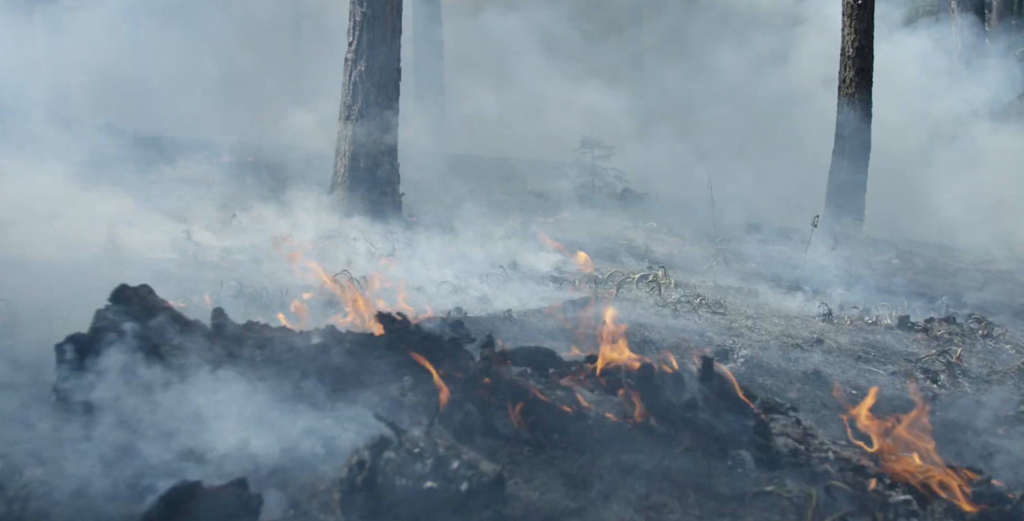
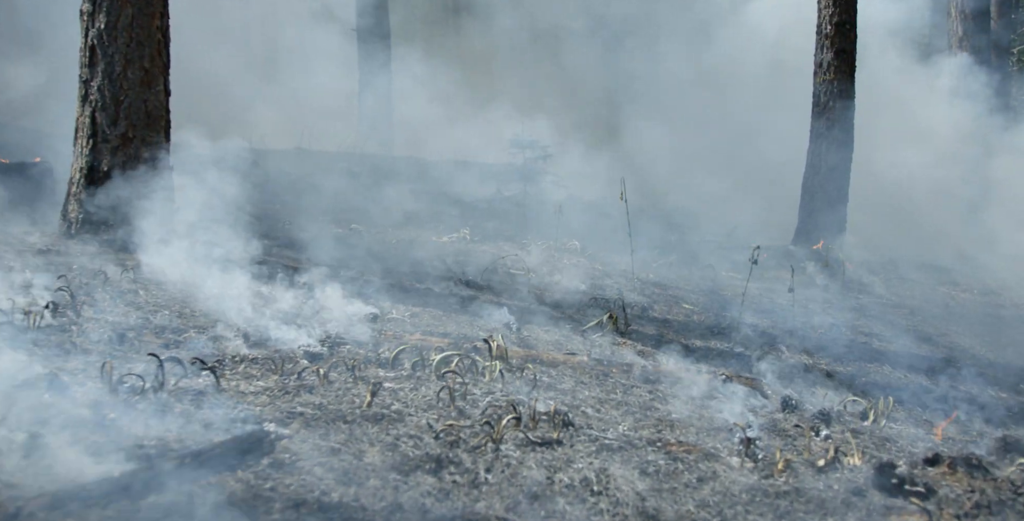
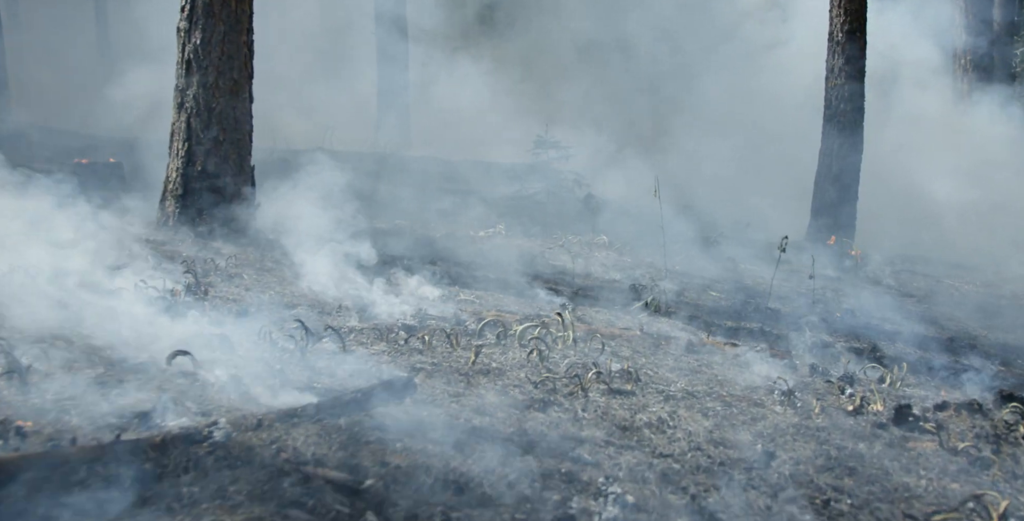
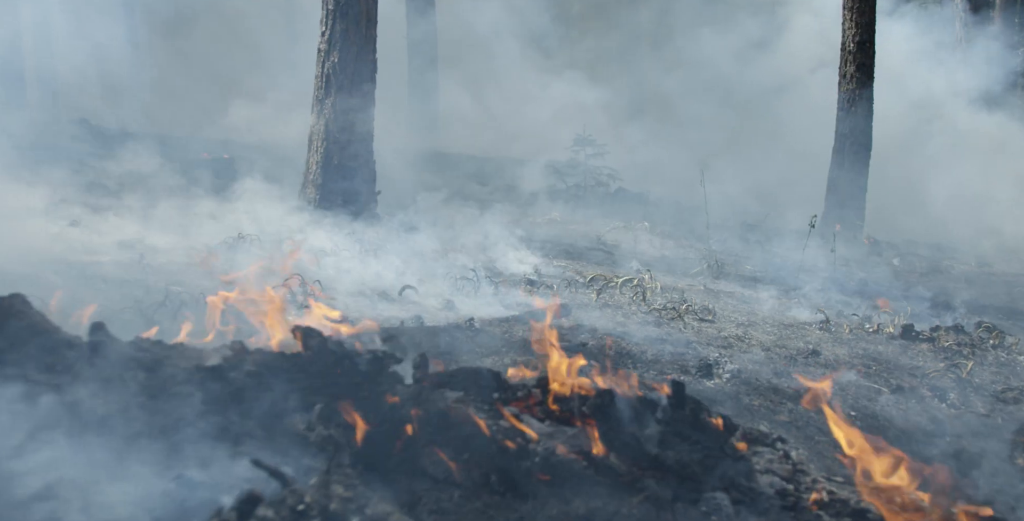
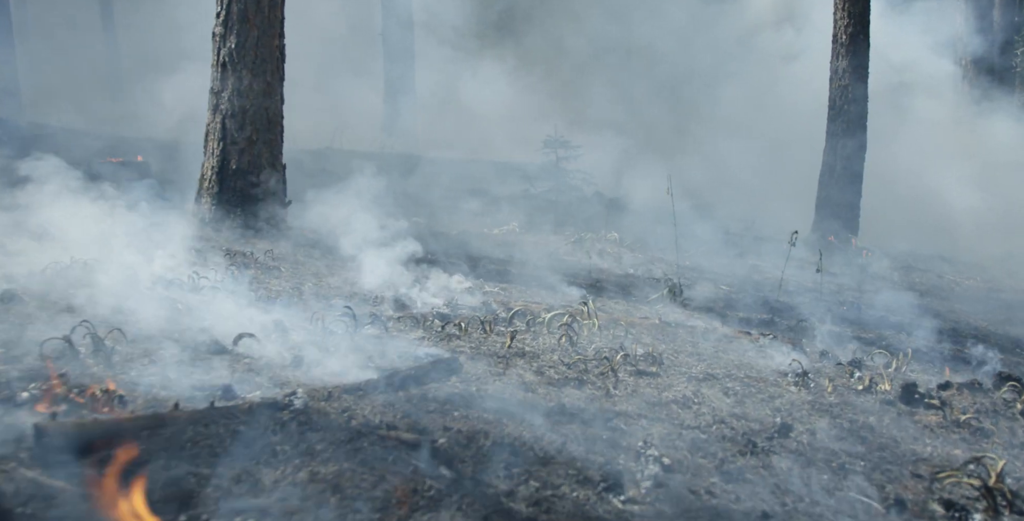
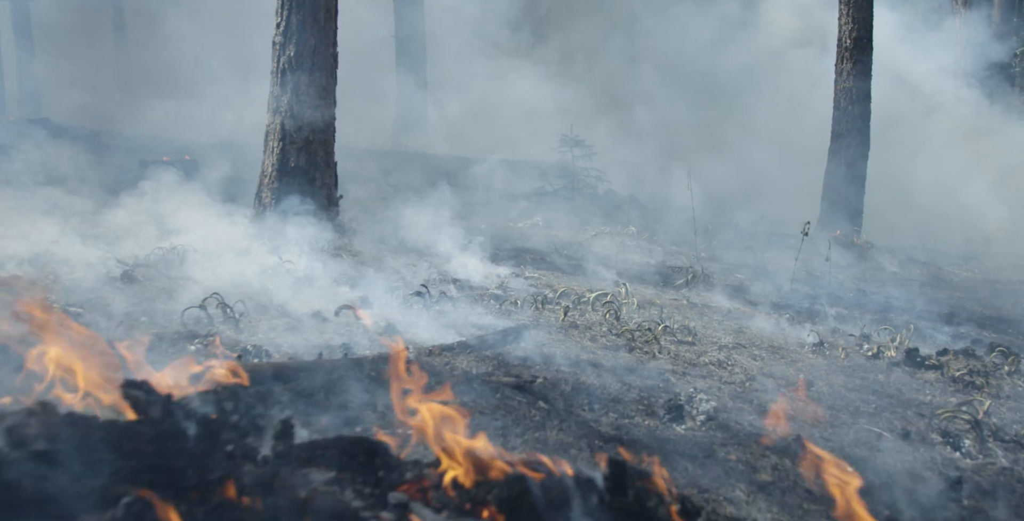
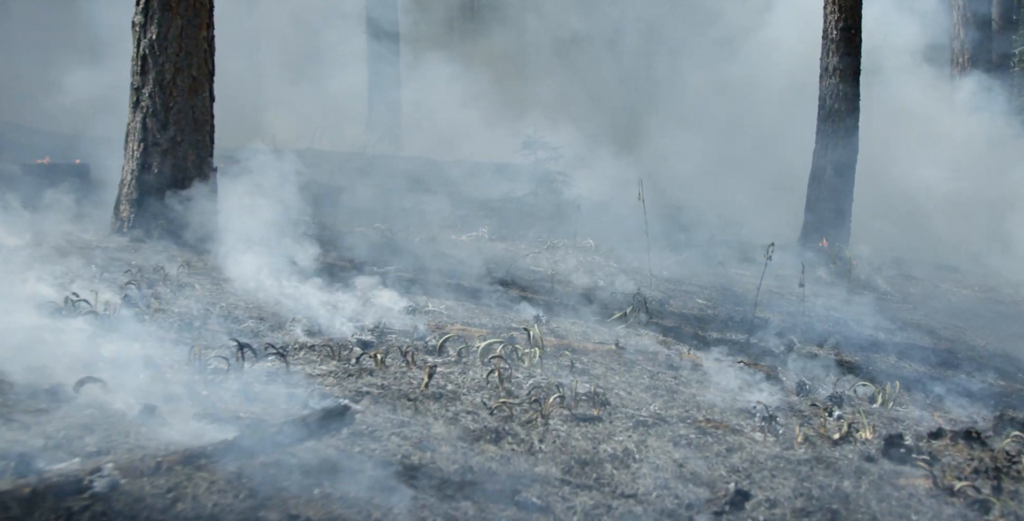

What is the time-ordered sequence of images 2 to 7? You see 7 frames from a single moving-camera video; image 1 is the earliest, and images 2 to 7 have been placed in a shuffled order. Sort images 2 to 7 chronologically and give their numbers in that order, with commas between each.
4, 6, 5, 3, 7, 2
